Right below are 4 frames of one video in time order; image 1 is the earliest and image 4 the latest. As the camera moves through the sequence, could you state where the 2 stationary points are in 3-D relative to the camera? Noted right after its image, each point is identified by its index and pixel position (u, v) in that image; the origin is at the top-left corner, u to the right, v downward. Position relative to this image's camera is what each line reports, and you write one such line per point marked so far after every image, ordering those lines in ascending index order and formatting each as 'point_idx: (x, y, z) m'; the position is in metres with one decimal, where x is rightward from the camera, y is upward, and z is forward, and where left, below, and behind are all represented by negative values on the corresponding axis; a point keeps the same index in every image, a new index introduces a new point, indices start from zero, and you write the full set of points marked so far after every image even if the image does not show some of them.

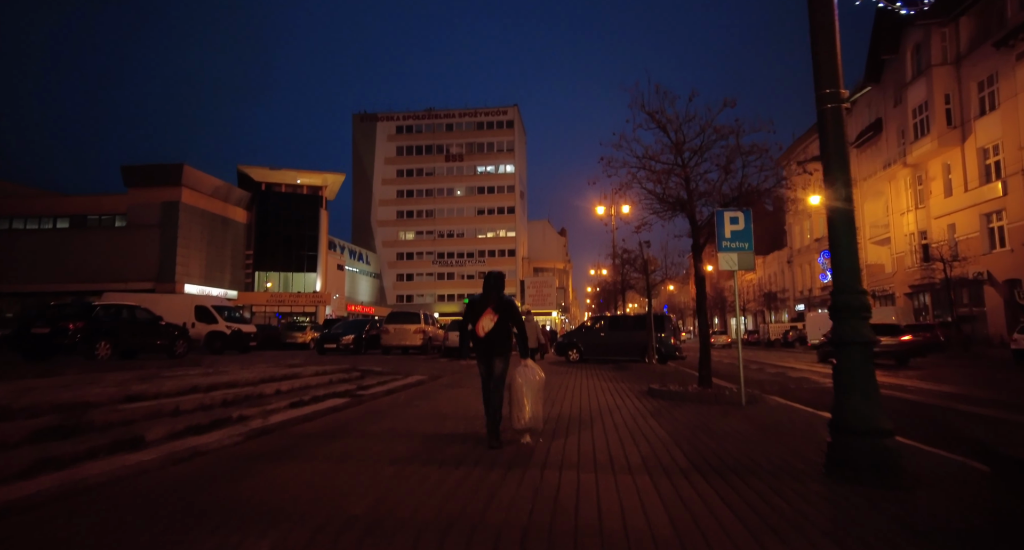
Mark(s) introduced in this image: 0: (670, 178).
0: (+3.3, +2.0, +11.0) m
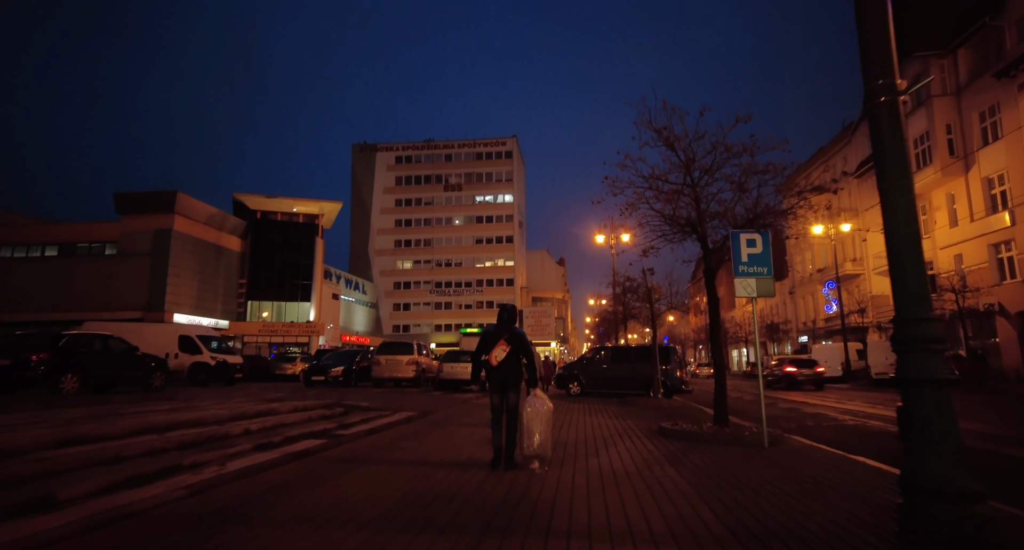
0: (+3.3, +1.5, +10.3) m
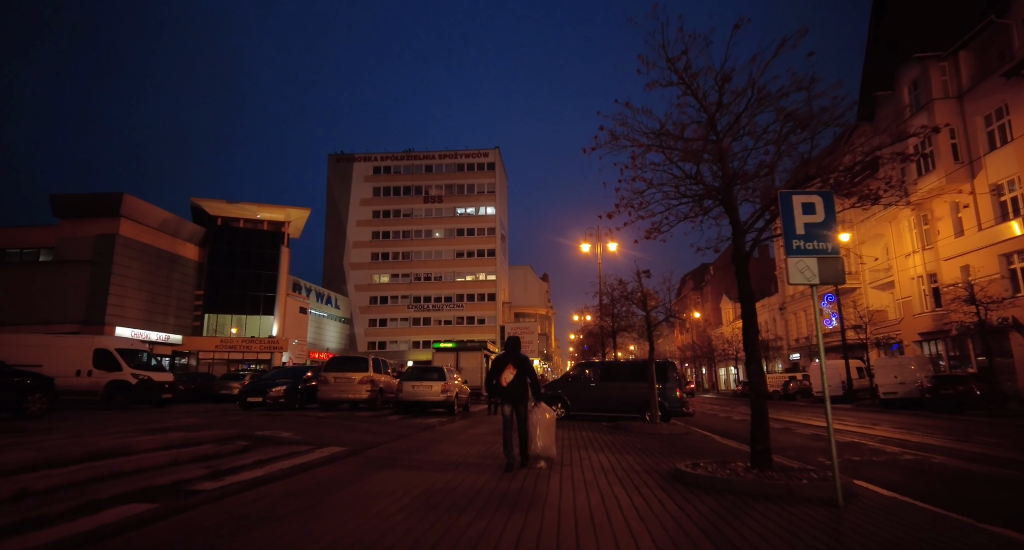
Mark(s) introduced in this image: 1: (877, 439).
0: (+2.7, +1.7, +7.6) m
1: (+9.4, -4.2, +13.6) m
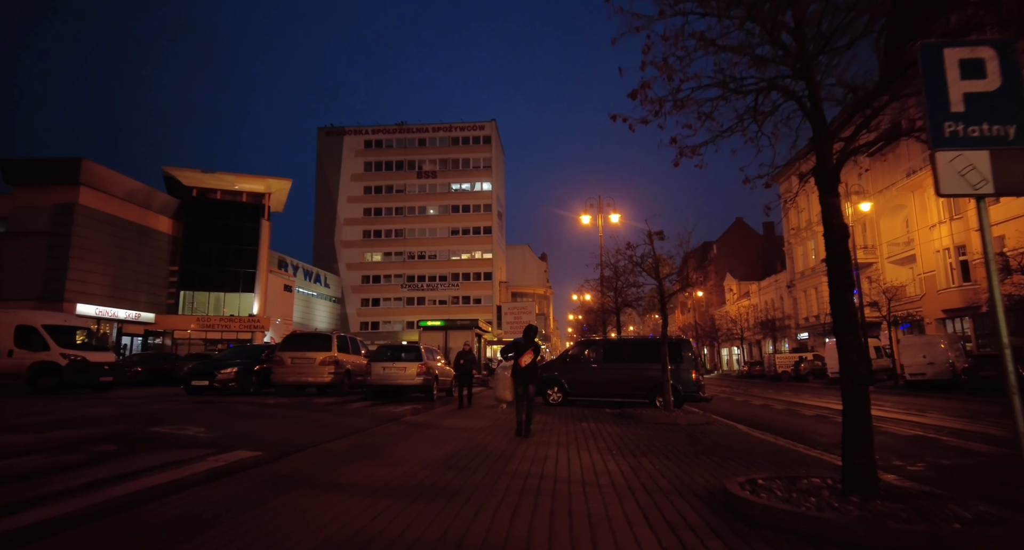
0: (+2.4, +2.4, +4.9) m
1: (+9.1, -3.3, +11.1) m
